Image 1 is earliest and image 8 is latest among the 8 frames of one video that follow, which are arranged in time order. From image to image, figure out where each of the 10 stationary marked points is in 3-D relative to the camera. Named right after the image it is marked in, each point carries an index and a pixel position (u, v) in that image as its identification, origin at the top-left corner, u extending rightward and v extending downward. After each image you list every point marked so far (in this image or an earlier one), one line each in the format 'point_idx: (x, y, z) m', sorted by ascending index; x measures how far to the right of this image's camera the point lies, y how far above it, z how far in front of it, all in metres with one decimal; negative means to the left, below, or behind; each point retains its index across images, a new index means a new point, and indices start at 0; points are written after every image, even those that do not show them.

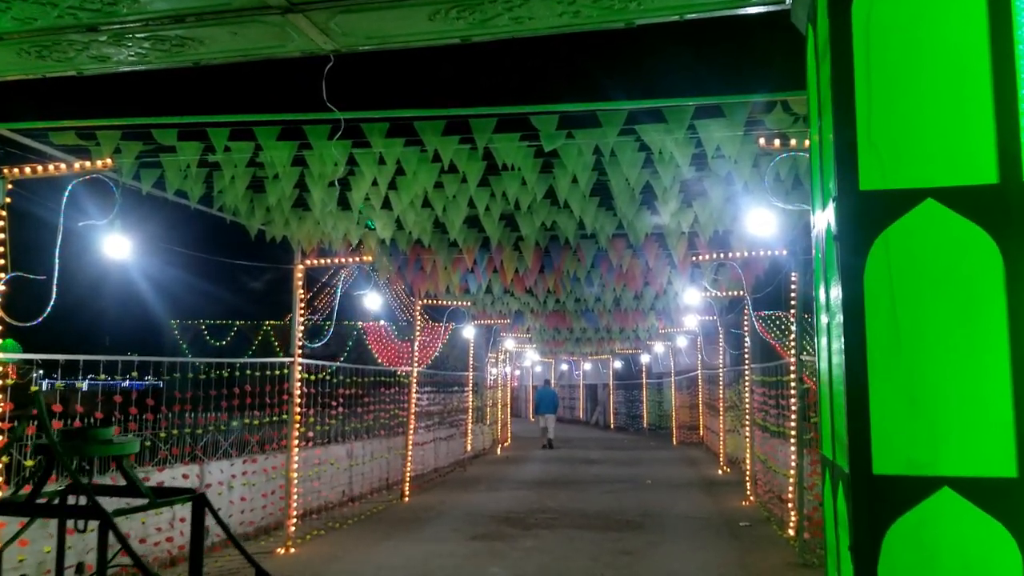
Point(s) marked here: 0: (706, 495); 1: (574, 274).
0: (+2.9, -3.1, +14.9) m
1: (+0.8, +0.2, +12.9) m
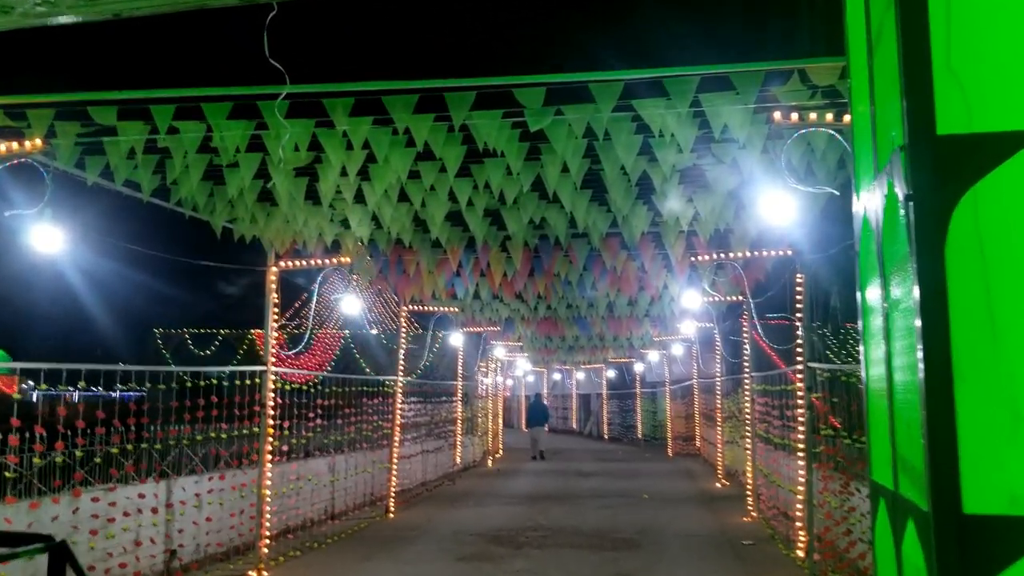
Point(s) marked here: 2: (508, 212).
0: (+2.8, -3.2, +14.3) m
1: (+0.7, +0.1, +12.2) m
2: (0.0, +0.6, +7.6) m
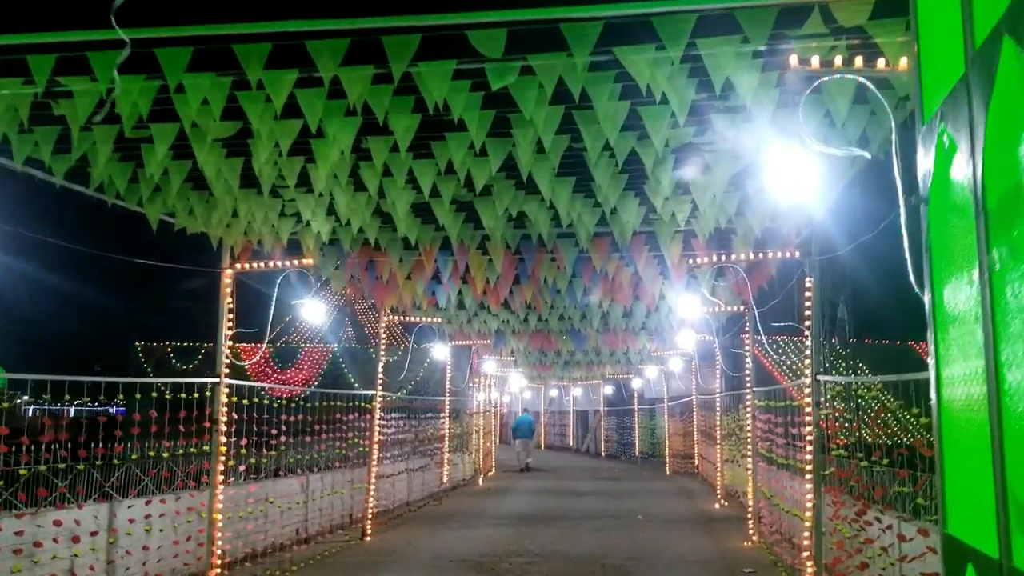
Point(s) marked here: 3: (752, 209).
0: (+2.6, -3.3, +13.3) m
1: (+0.5, 0.0, +11.3) m
2: (-0.2, +0.6, +6.7) m
3: (+1.8, +0.6, +7.2) m
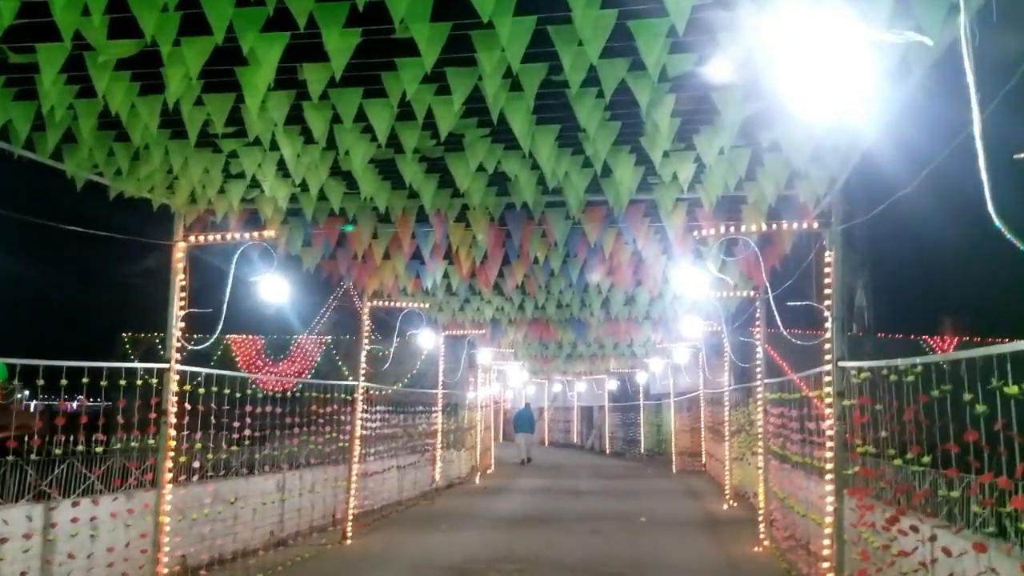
0: (+2.5, -3.1, +12.4) m
1: (+0.4, +0.2, +10.4) m
2: (-0.4, +0.8, +5.8) m
3: (+1.6, +0.8, +6.2) m
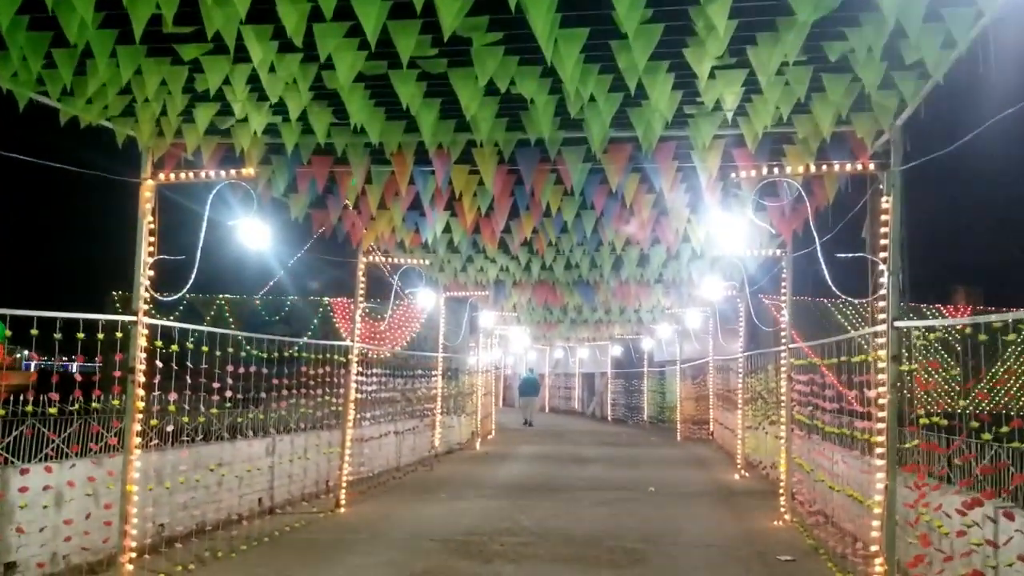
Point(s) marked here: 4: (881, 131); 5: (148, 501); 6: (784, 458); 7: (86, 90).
0: (+2.5, -2.6, +11.7) m
1: (+0.5, +0.7, +9.5) m
2: (-0.3, +1.1, +4.9) m
3: (+1.7, +1.1, +5.4) m
4: (+2.4, +1.0, +6.3) m
5: (-2.8, -1.6, +7.6) m
6: (+2.8, -1.8, +10.2) m
7: (-2.2, +1.0, +5.2) m
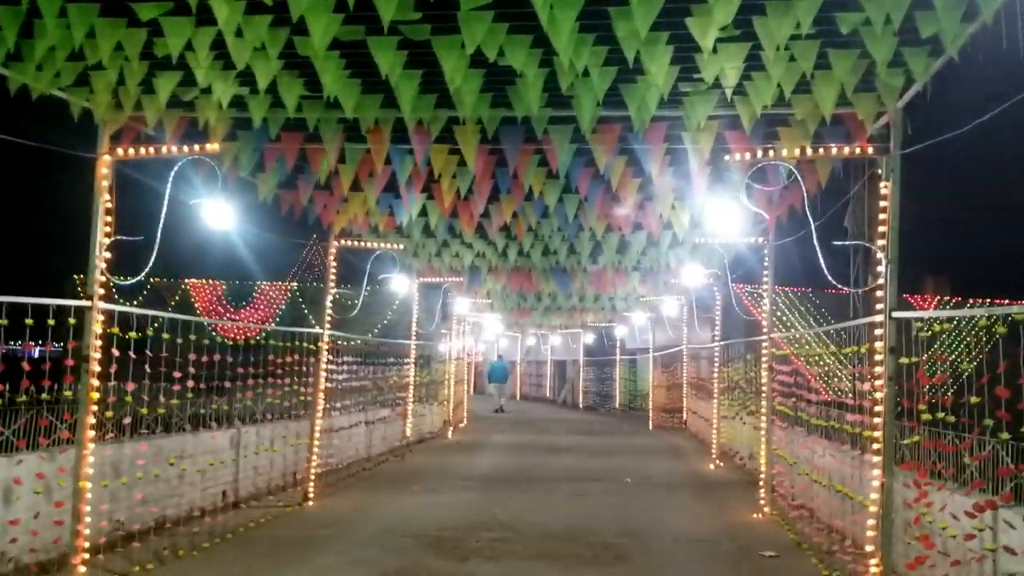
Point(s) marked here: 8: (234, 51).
0: (+2.3, -2.5, +11.4) m
1: (+0.3, +0.8, +9.2) m
2: (-0.3, +1.1, +4.6) m
3: (+1.6, +1.1, +5.0) m
4: (+2.3, +1.1, +6.0) m
5: (-3.0, -1.5, +7.2) m
6: (+2.6, -1.6, +9.9) m
7: (-2.3, +1.1, +4.7) m
8: (-1.3, +1.1, +4.5) m
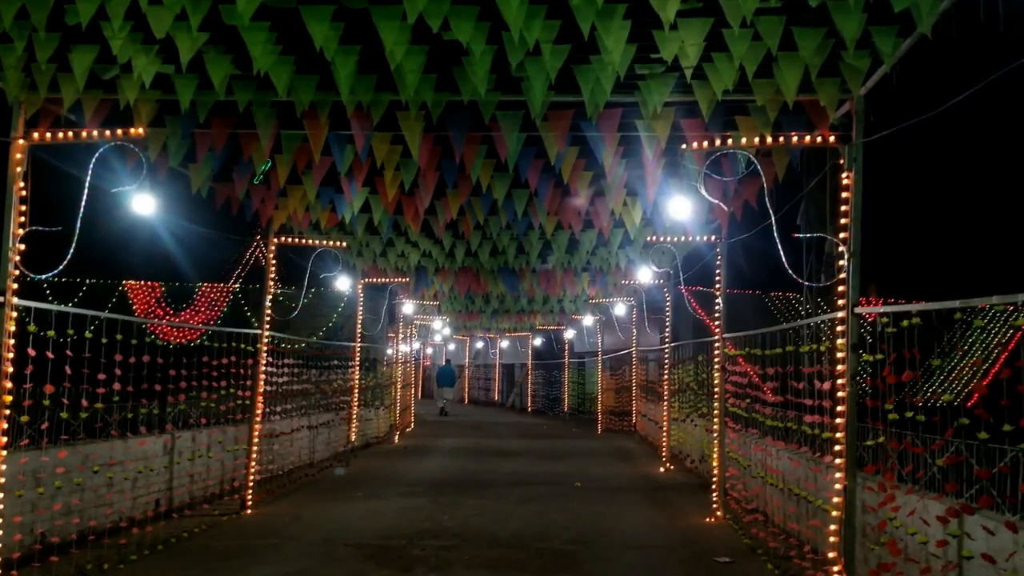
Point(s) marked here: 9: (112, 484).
0: (+1.7, -2.5, +11.2) m
1: (-0.2, +0.8, +8.9) m
2: (-0.6, +1.2, +4.2) m
3: (+1.4, +1.2, +4.8) m
4: (+2.0, +1.1, +5.7) m
5: (-3.3, -1.5, +6.7) m
6: (+2.1, -1.6, +9.7) m
7: (-2.5, +1.2, +4.3) m
8: (-1.5, +1.1, +4.1) m
9: (-3.3, -1.6, +8.1) m
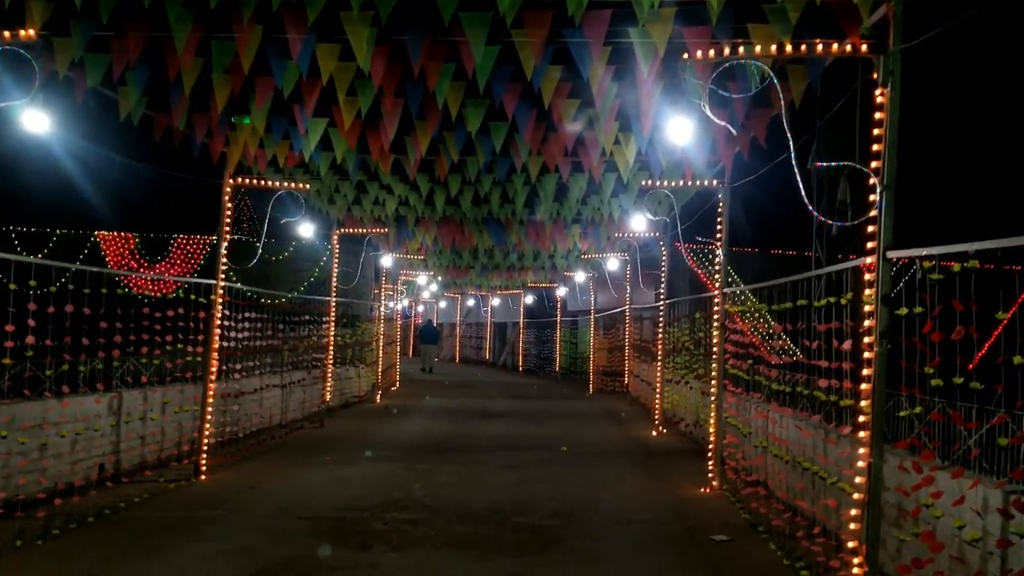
0: (+1.4, -2.0, +10.3) m
1: (-0.4, +1.3, +7.9) m
2: (-0.7, +1.4, +3.2) m
3: (+1.2, +1.4, +3.8) m
4: (+1.8, +1.4, +4.7) m
5: (-3.5, -1.1, +5.7) m
6: (+1.9, -1.2, +8.8) m
7: (-2.7, +1.4, +3.3) m
8: (-1.7, +1.4, +3.1) m
9: (-3.5, -1.2, +7.2) m
